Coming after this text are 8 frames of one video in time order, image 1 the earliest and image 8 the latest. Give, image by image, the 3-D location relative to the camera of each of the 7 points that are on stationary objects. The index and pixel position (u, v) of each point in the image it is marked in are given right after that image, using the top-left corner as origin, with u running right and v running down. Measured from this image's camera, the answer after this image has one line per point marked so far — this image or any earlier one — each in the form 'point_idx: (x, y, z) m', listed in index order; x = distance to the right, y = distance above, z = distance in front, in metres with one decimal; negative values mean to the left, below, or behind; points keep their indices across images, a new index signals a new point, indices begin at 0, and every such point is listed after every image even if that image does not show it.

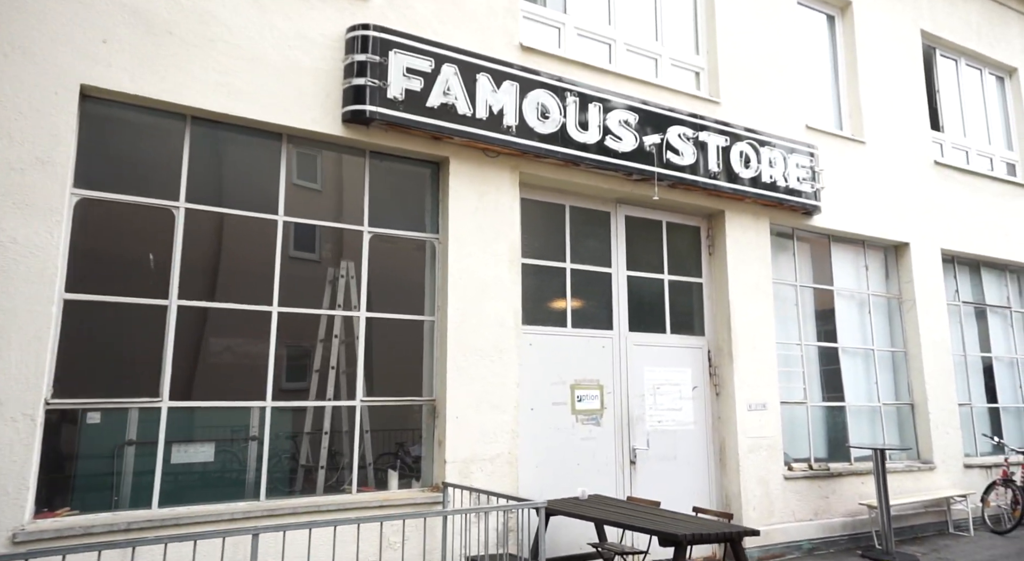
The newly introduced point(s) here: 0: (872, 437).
0: (+4.4, -1.9, +7.5) m
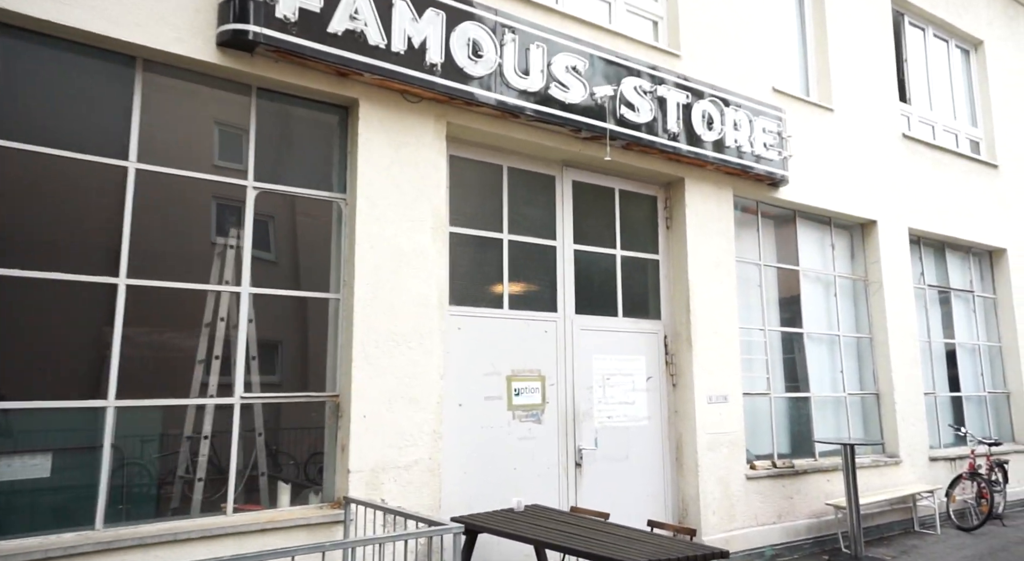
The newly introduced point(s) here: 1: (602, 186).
0: (+3.6, -1.7, +6.9) m
1: (+0.9, +0.9, +6.1) m
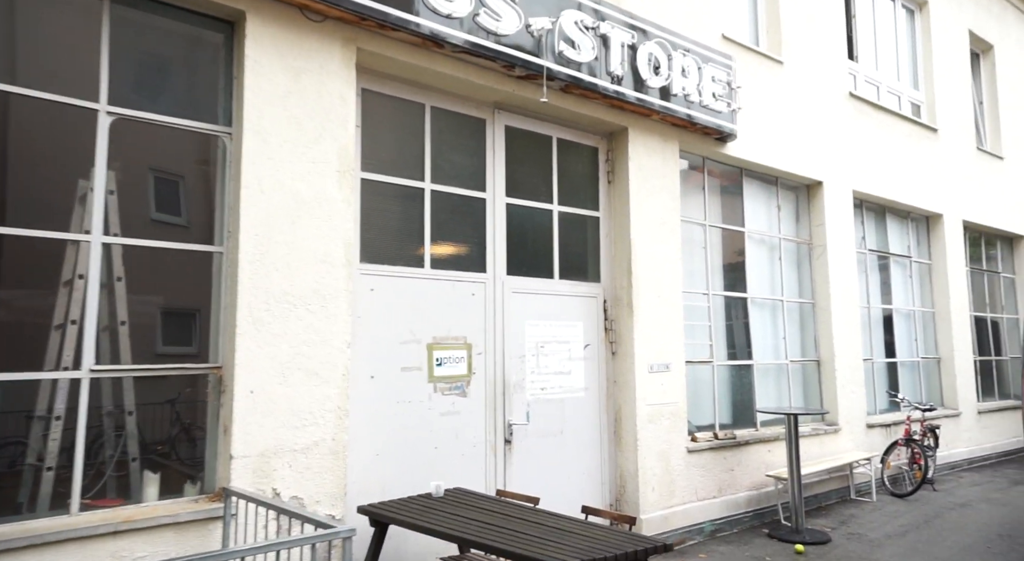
0: (+2.9, -1.3, +6.7) m
1: (+0.2, +1.3, +5.5) m
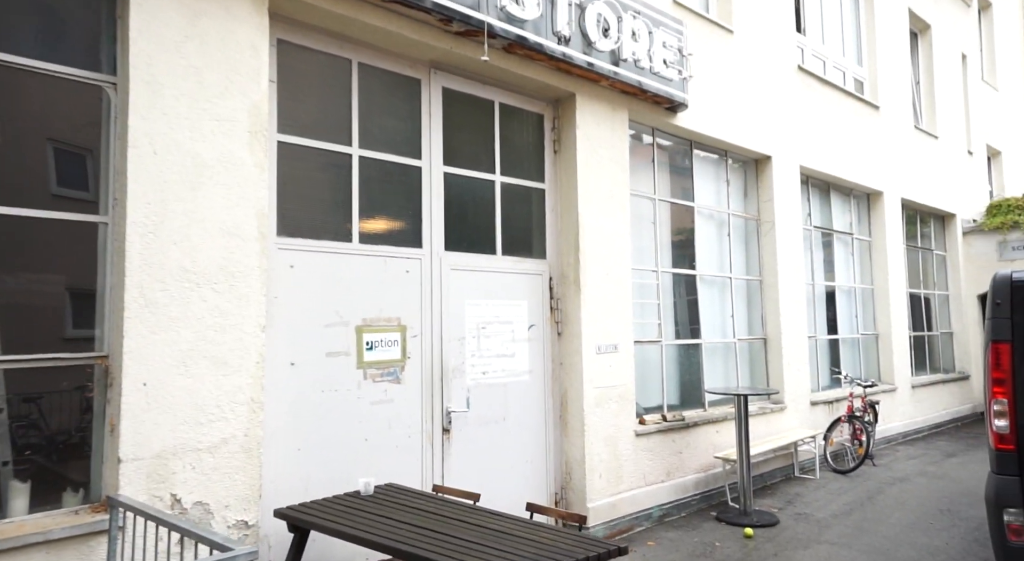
0: (+2.3, -1.0, +6.6) m
1: (-0.3, +1.5, +5.0) m
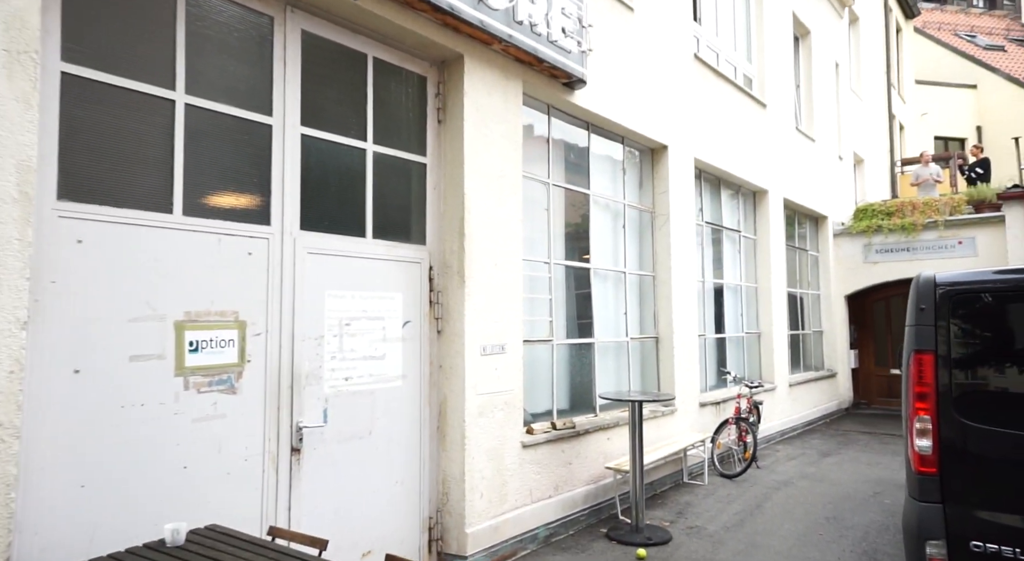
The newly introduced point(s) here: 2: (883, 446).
0: (+1.0, -1.0, +6.2) m
1: (-1.1, +1.6, +4.2) m
2: (+4.7, -2.2, +7.9) m
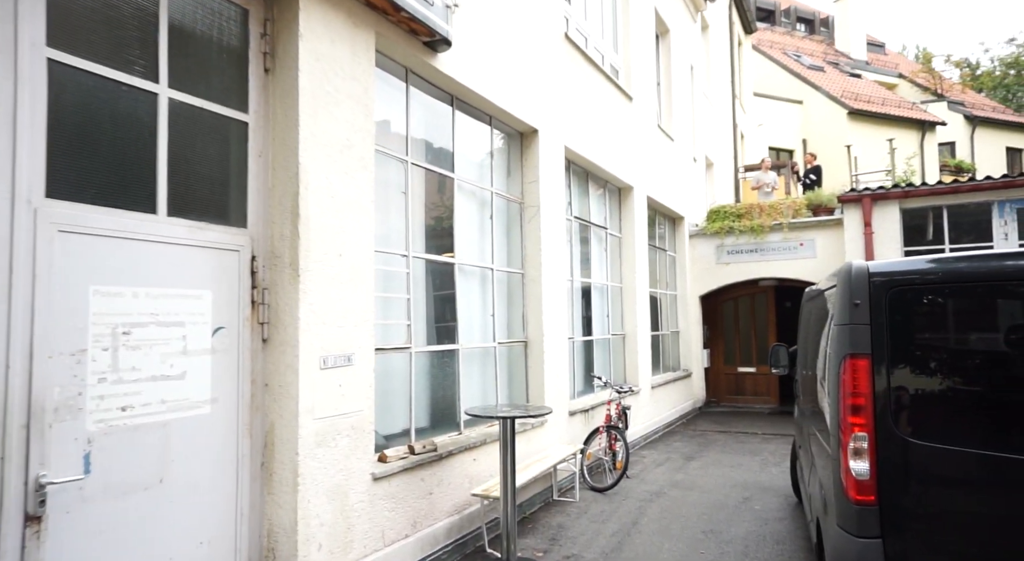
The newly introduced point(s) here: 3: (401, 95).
0: (-0.3, -1.0, +5.5) m
1: (-1.9, +1.6, +3.1) m
2: (+2.9, -2.2, +8.0) m
3: (-0.8, +1.4, +4.7) m
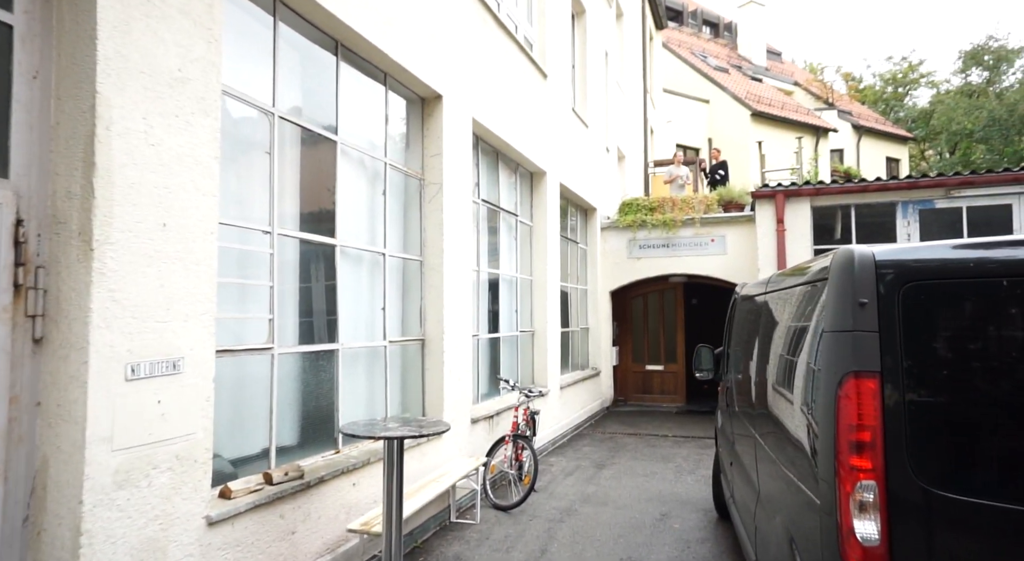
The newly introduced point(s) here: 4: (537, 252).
0: (-1.1, -0.9, +4.6) m
1: (-2.2, +1.7, +1.9) m
2: (+1.7, -2.1, +7.6) m
3: (-1.4, +1.5, +3.7) m
4: (+0.3, +0.4, +7.9) m
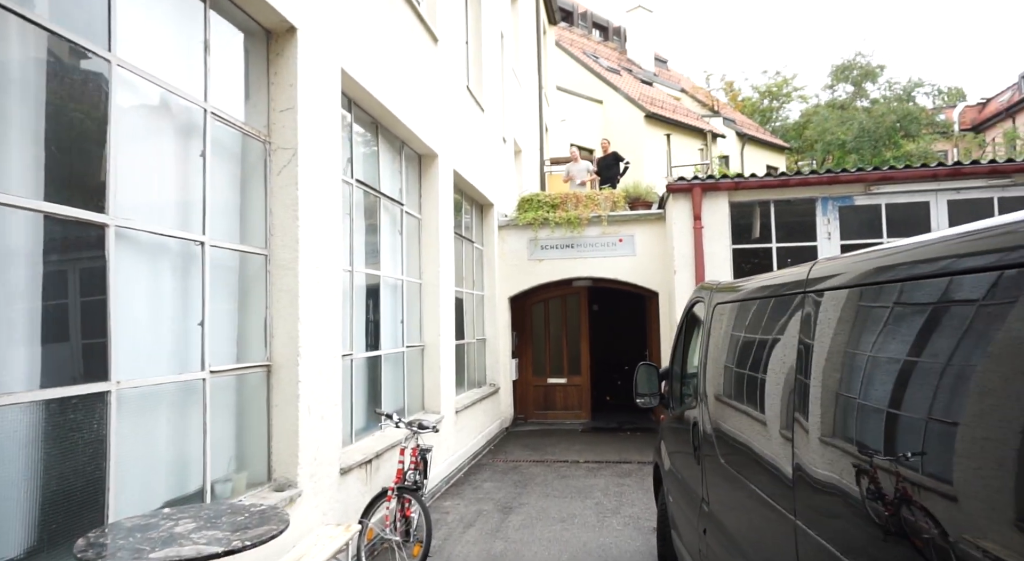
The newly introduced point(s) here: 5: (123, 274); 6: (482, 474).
0: (-1.7, -0.9, +3.0) m
1: (-2.3, +1.7, +0.2) m
2: (+0.5, -2.1, +6.4) m
3: (-1.9, +1.5, +2.1) m
4: (-0.9, +0.3, +6.5) m
5: (-1.7, 0.0, +2.8) m
6: (-0.3, -2.2, +7.0) m
